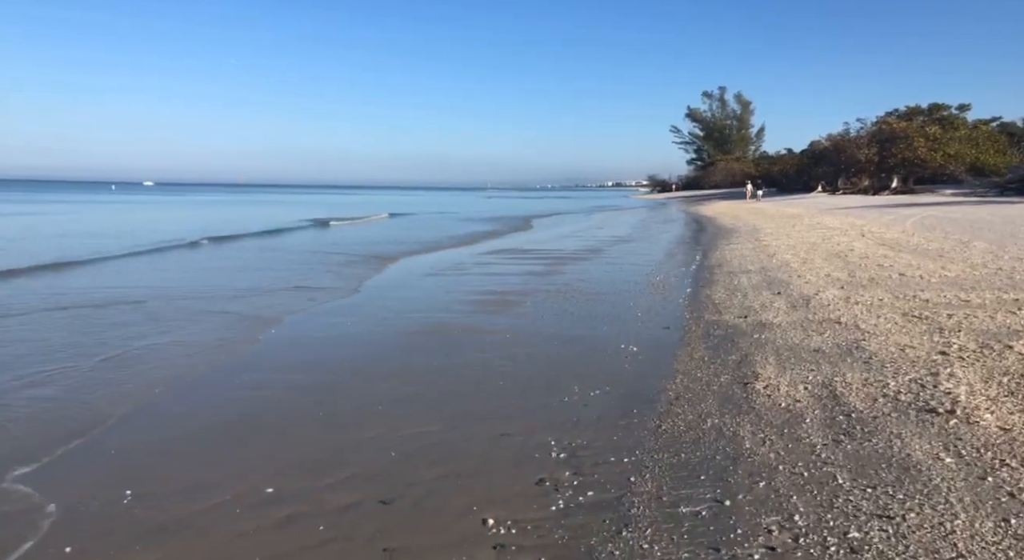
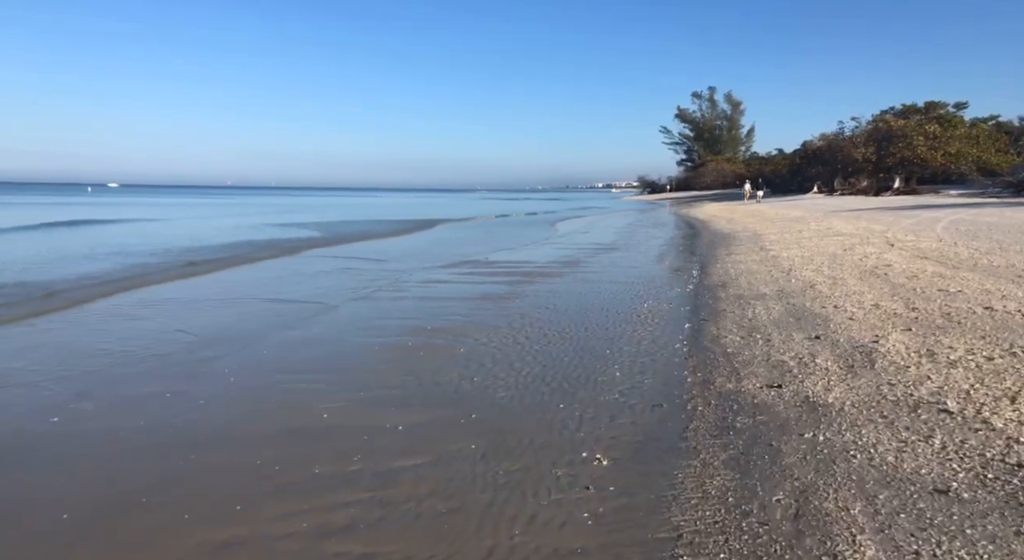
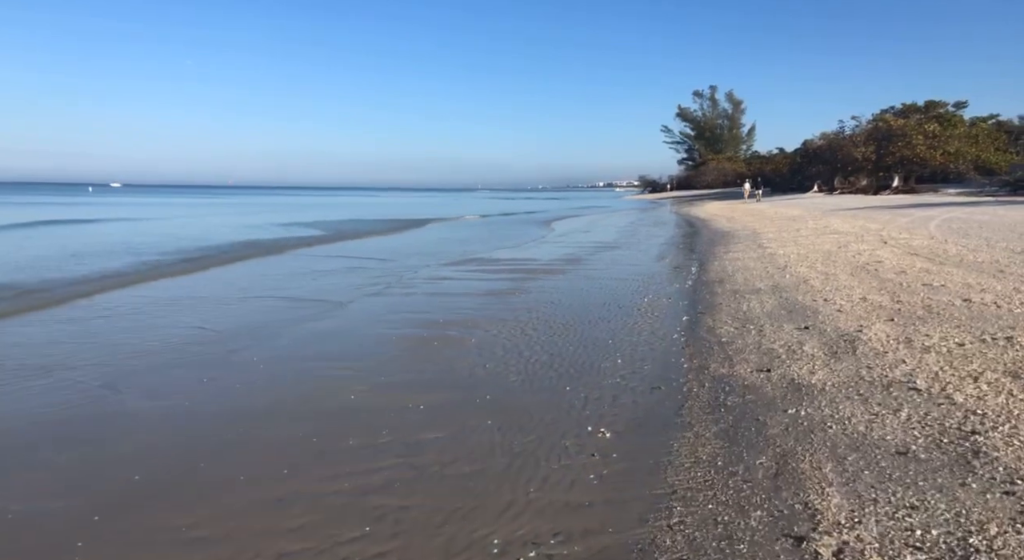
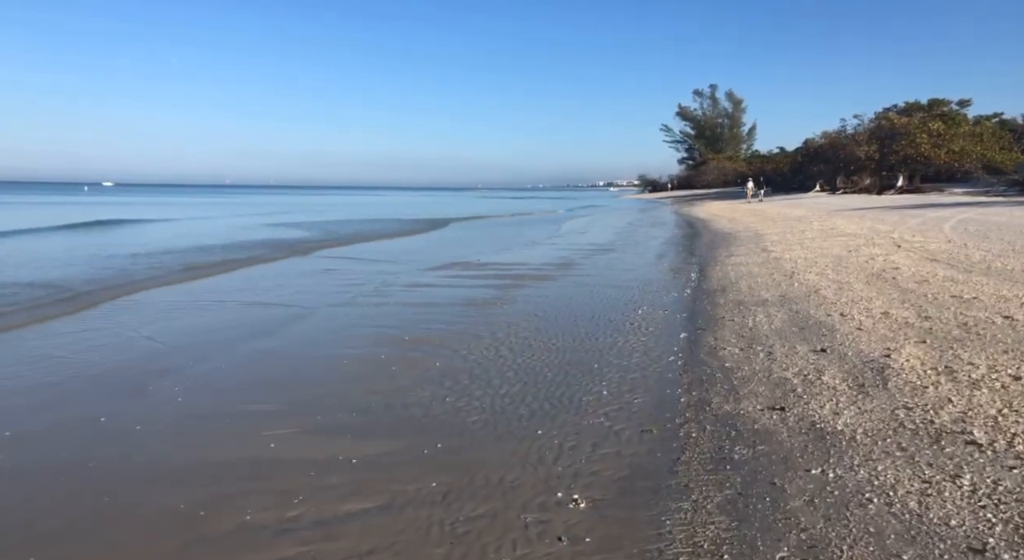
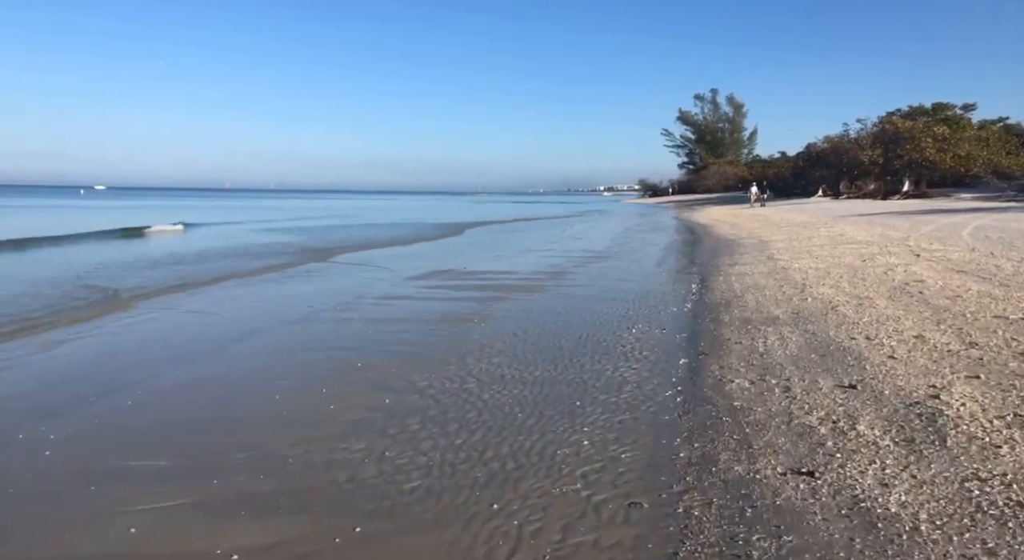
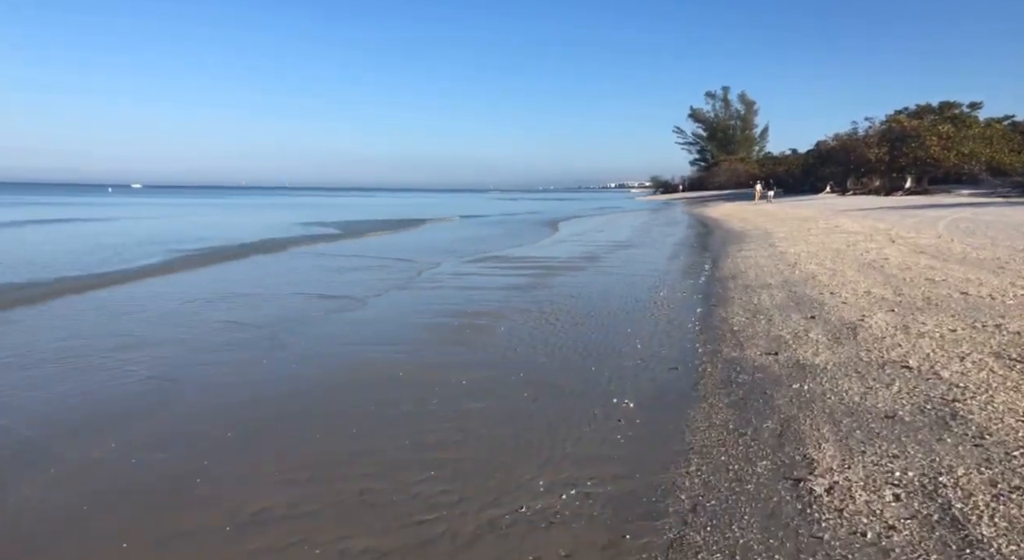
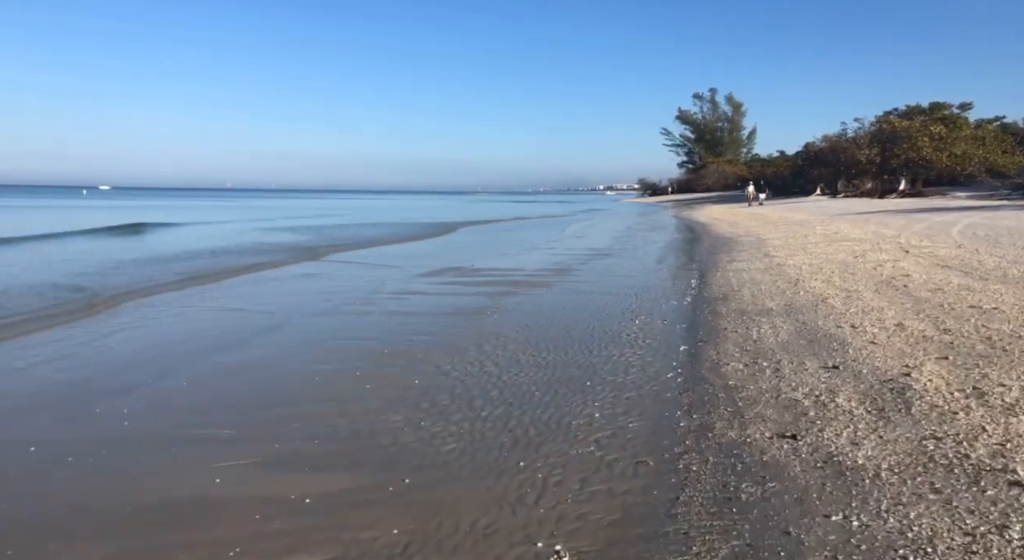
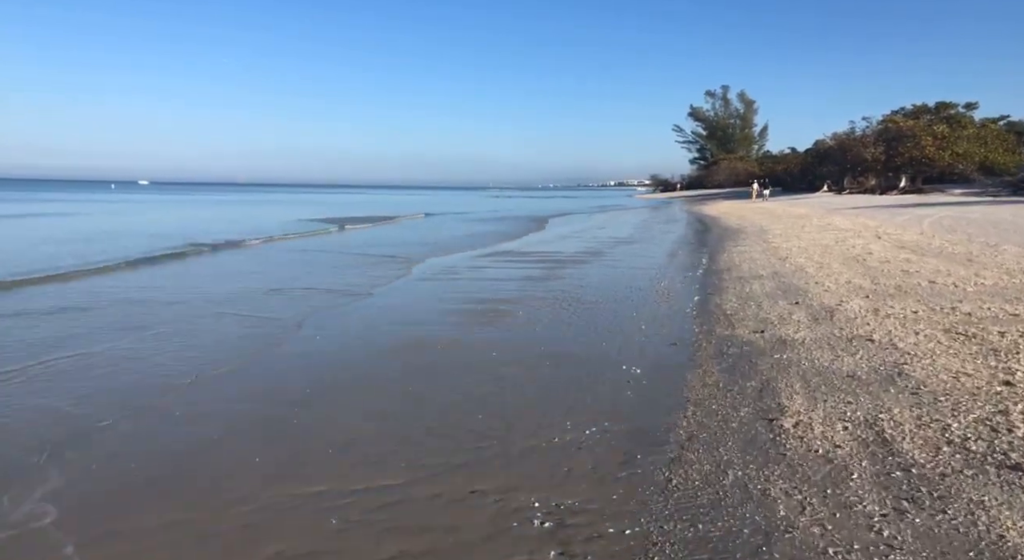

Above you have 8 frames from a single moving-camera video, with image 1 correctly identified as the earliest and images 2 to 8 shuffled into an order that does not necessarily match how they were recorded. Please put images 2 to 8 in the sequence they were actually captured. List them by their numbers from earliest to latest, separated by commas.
8, 6, 3, 2, 4, 7, 5
